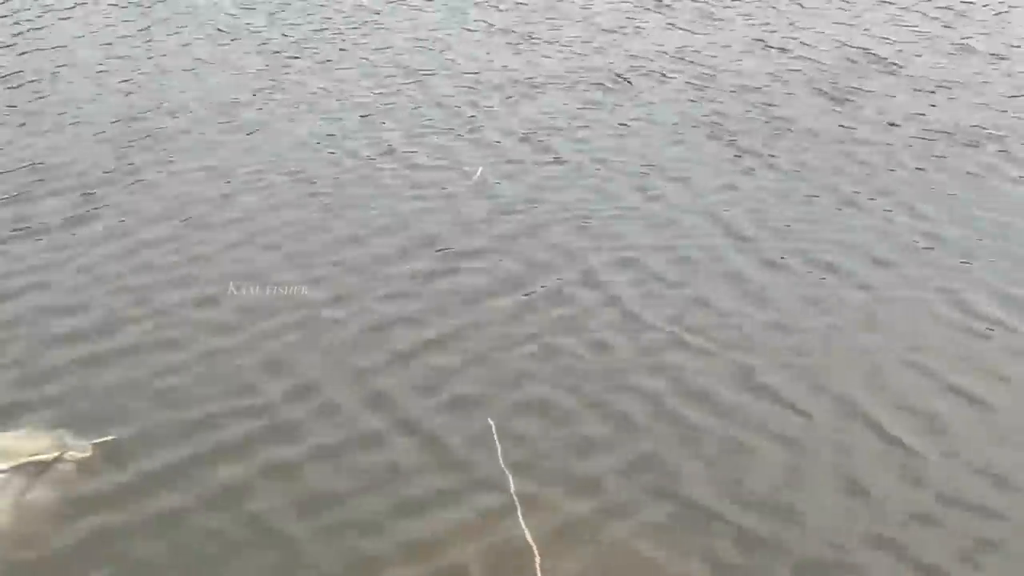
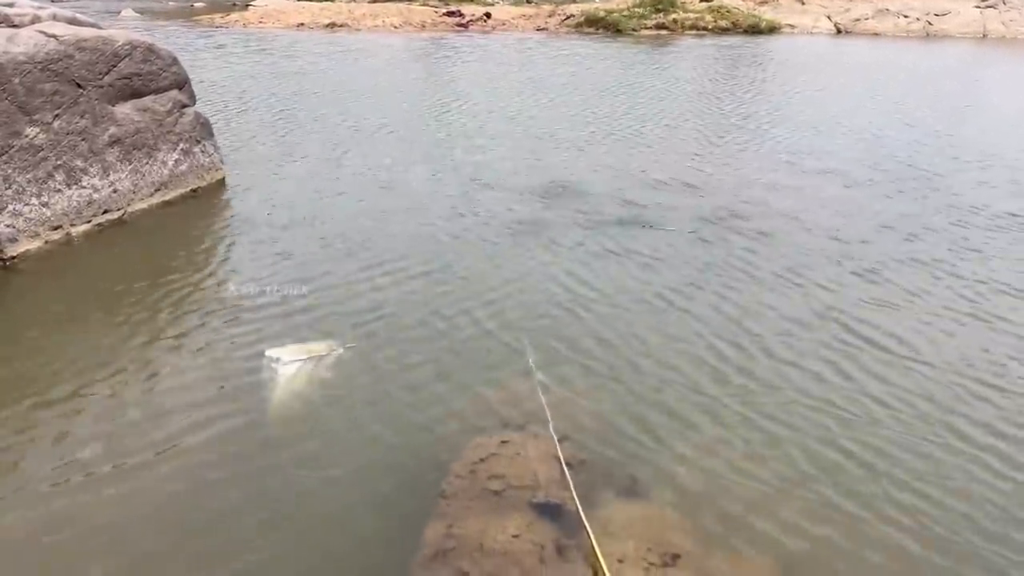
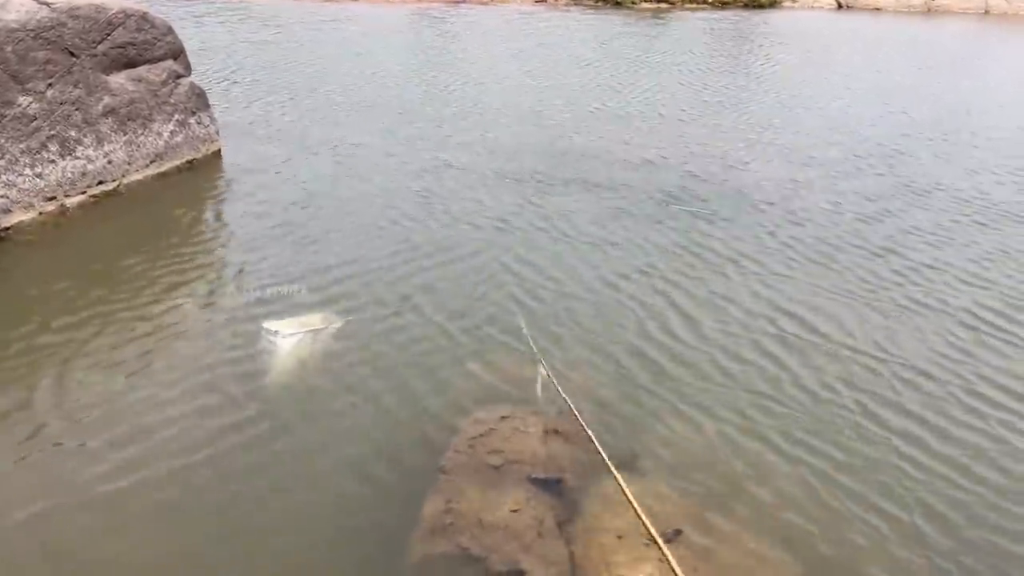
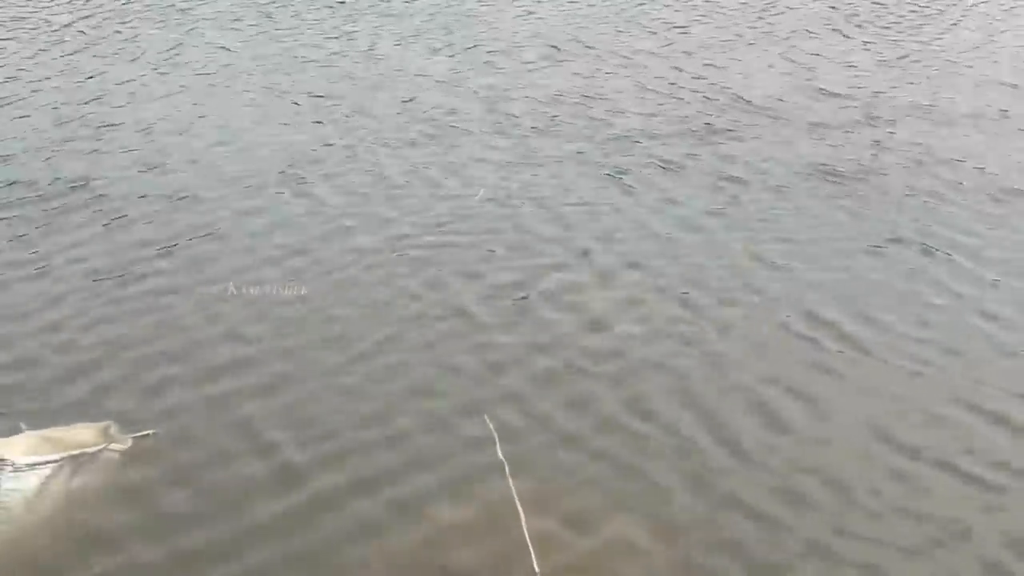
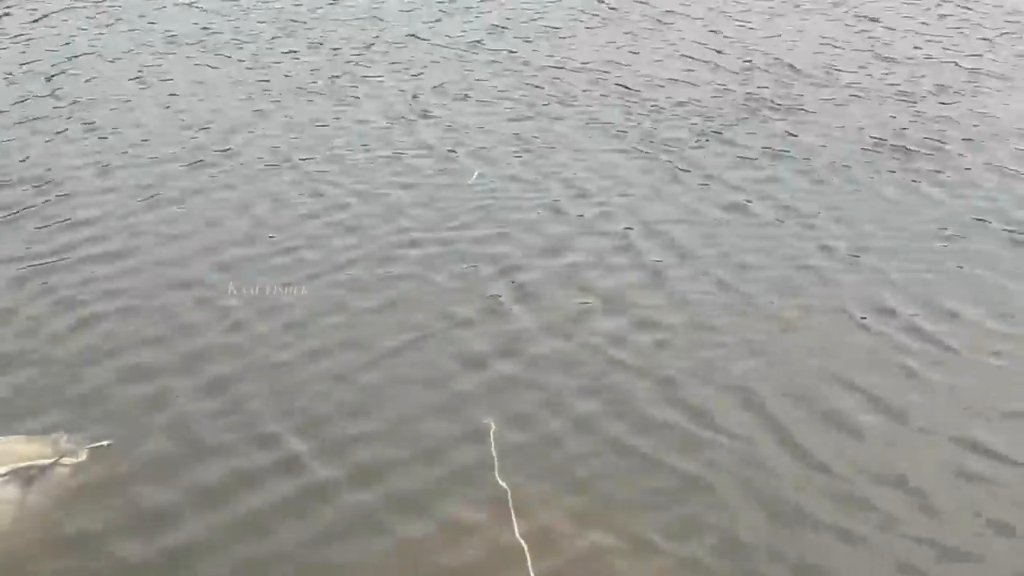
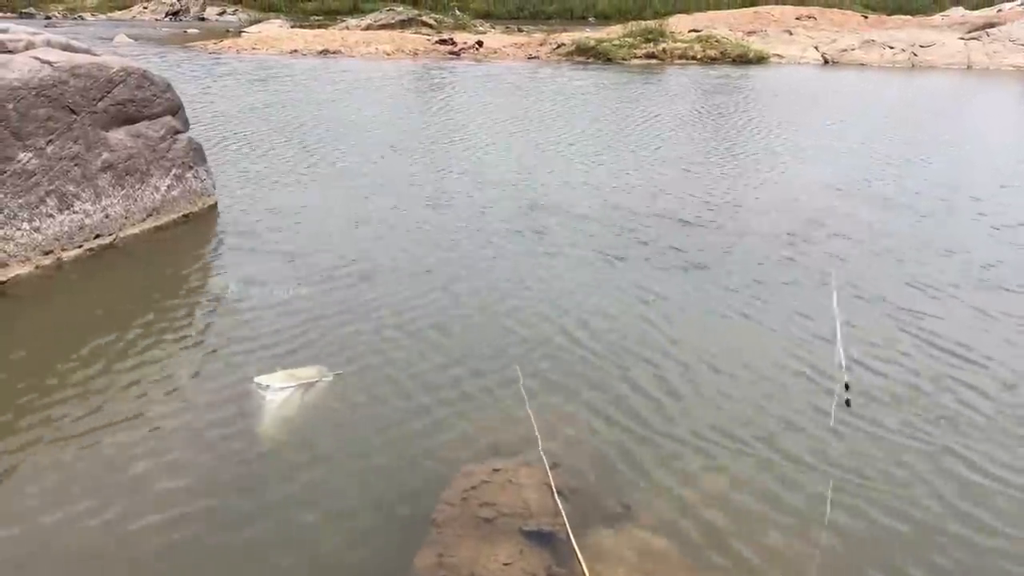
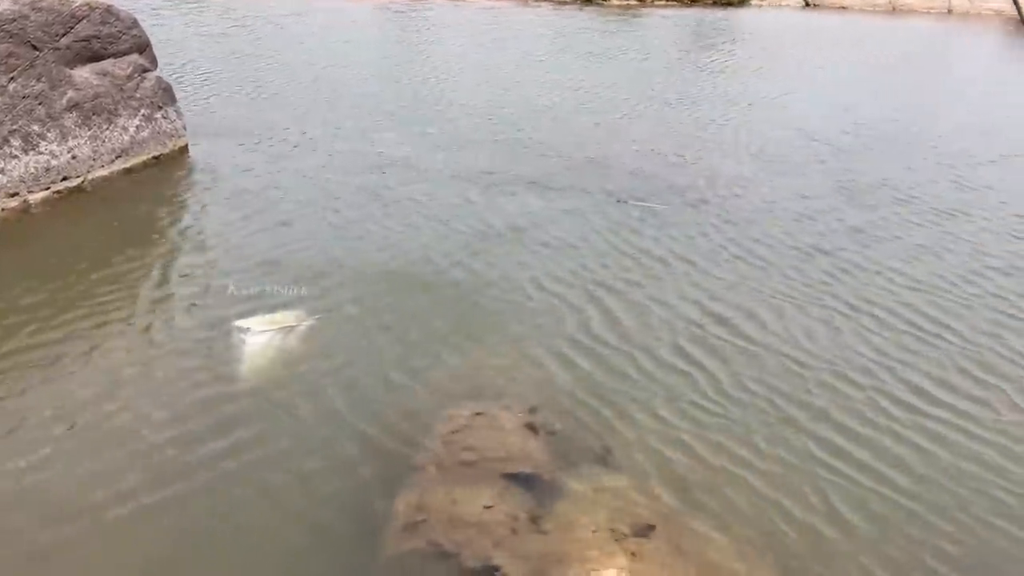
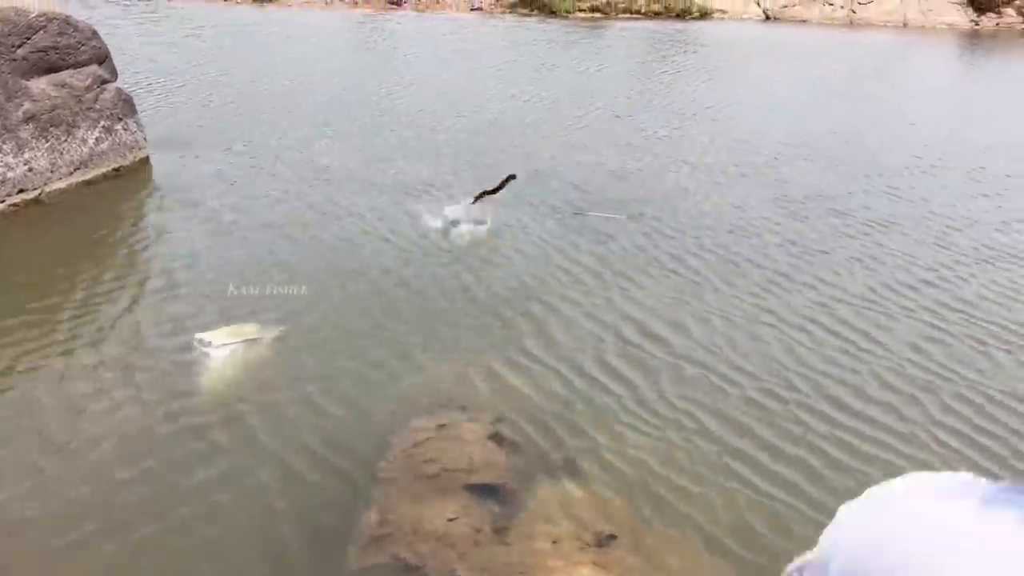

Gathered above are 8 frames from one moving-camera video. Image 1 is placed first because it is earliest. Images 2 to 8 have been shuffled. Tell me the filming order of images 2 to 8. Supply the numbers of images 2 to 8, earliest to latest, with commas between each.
5, 4, 6, 2, 3, 7, 8
